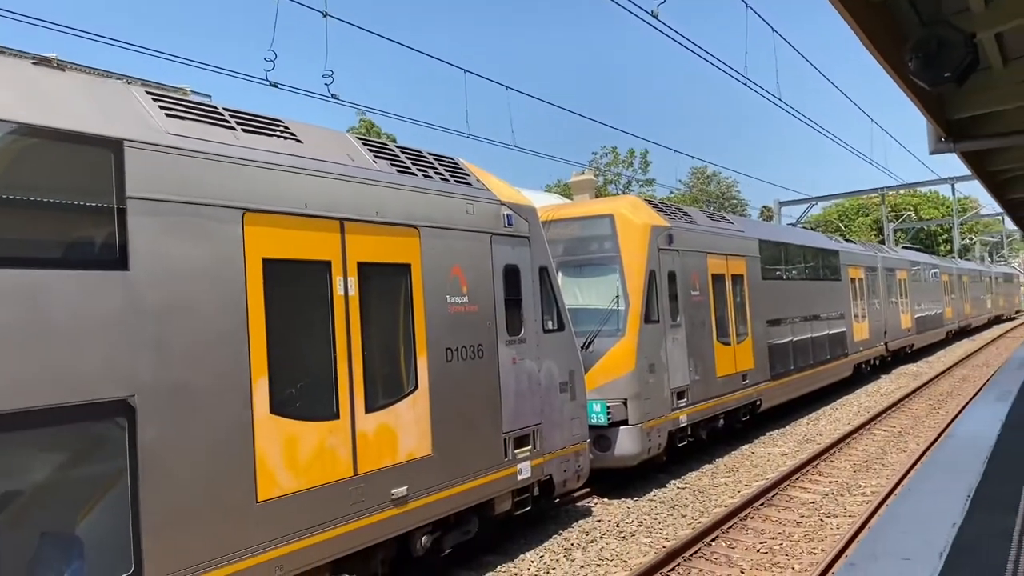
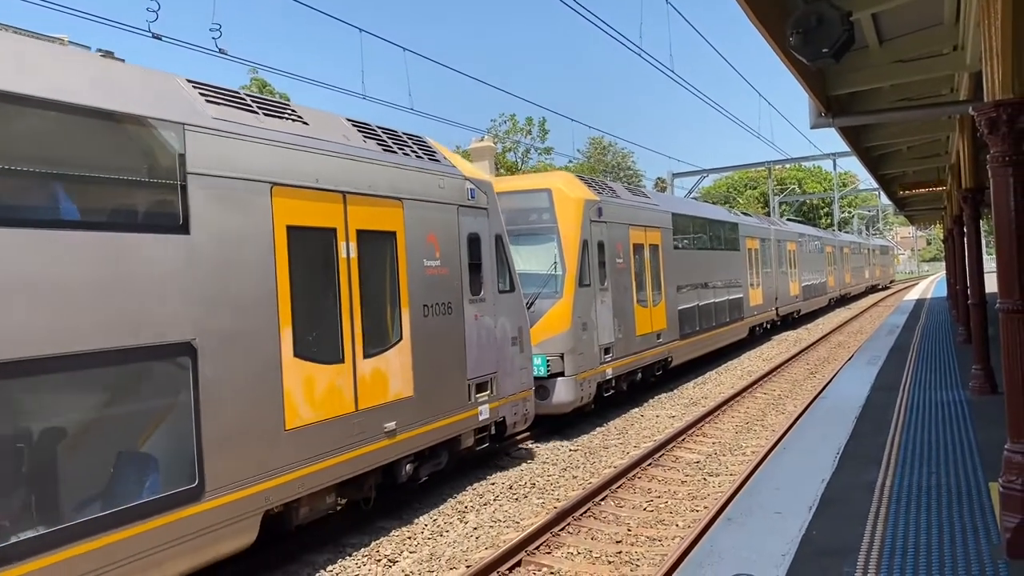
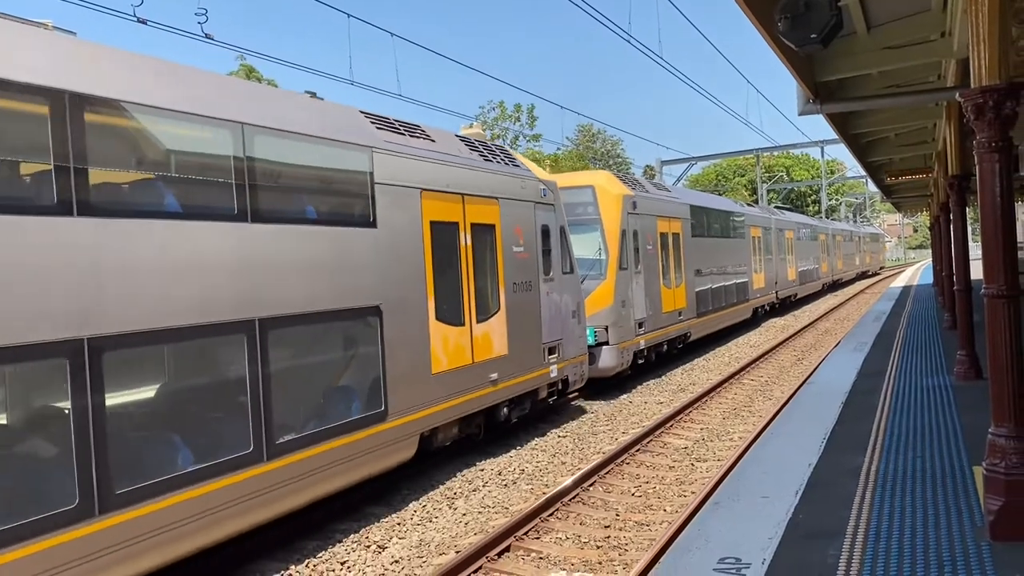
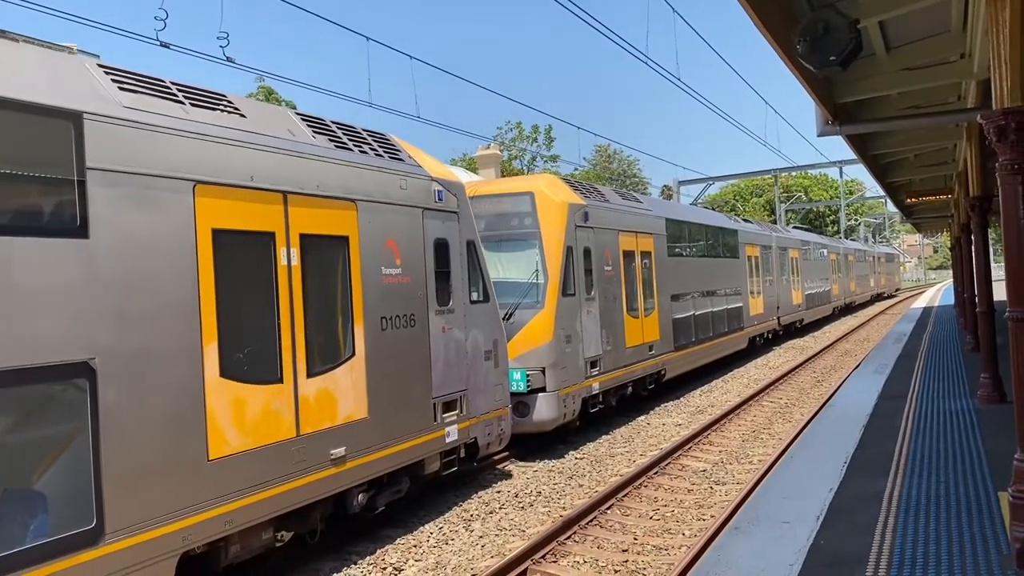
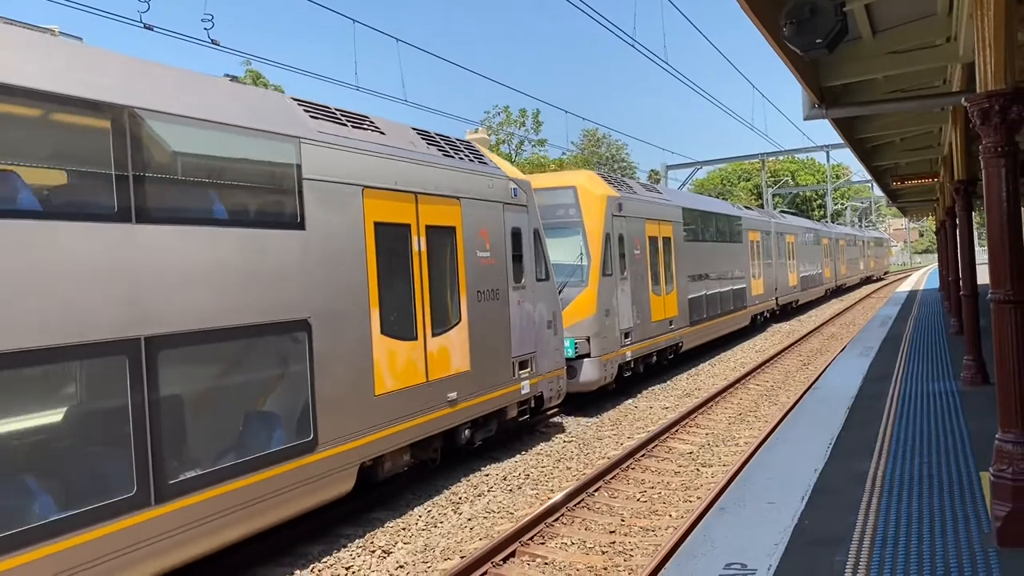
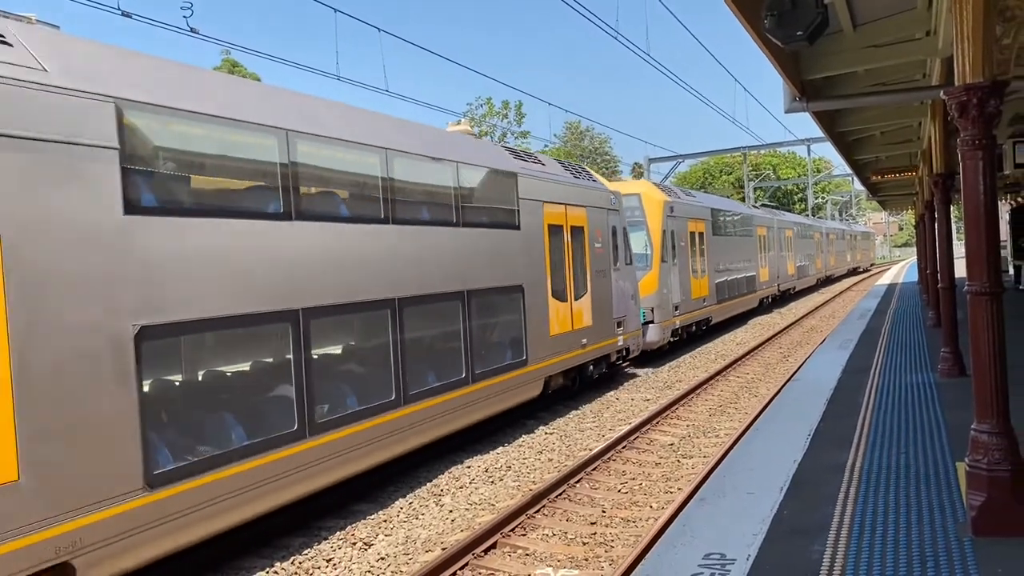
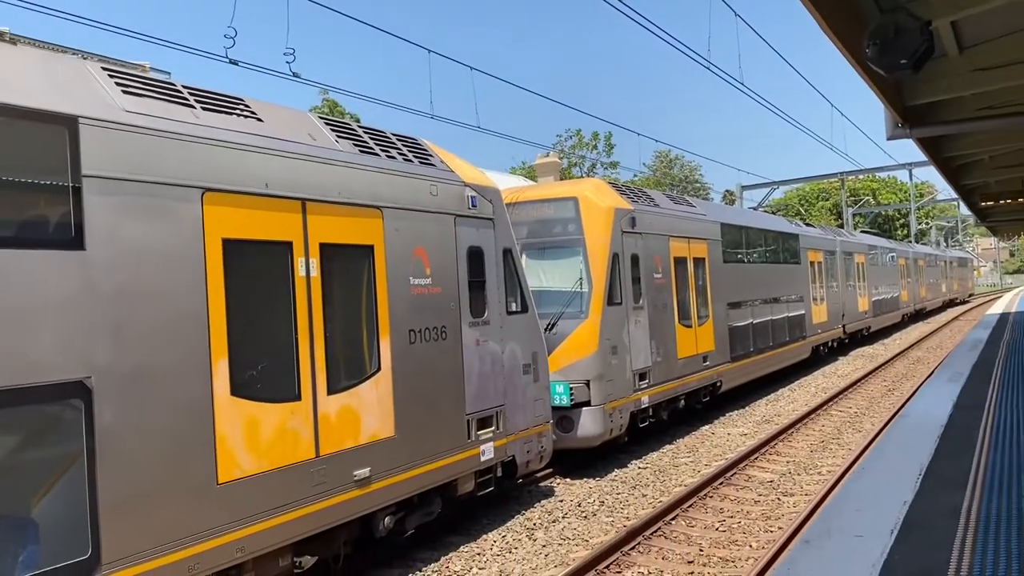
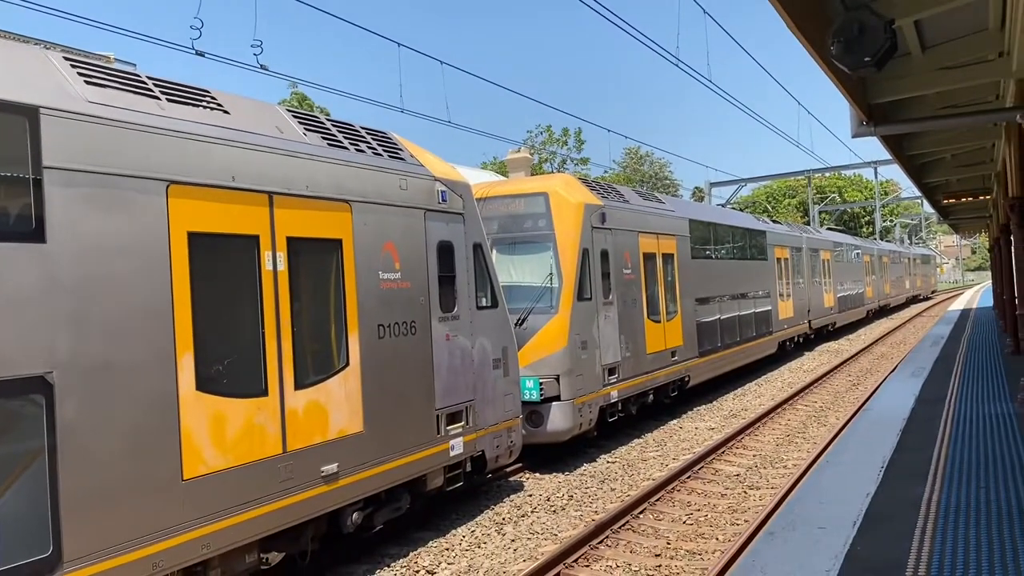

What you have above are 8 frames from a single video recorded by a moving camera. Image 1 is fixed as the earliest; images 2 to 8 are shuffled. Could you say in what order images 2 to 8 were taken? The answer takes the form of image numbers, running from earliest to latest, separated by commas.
7, 8, 4, 2, 5, 3, 6
